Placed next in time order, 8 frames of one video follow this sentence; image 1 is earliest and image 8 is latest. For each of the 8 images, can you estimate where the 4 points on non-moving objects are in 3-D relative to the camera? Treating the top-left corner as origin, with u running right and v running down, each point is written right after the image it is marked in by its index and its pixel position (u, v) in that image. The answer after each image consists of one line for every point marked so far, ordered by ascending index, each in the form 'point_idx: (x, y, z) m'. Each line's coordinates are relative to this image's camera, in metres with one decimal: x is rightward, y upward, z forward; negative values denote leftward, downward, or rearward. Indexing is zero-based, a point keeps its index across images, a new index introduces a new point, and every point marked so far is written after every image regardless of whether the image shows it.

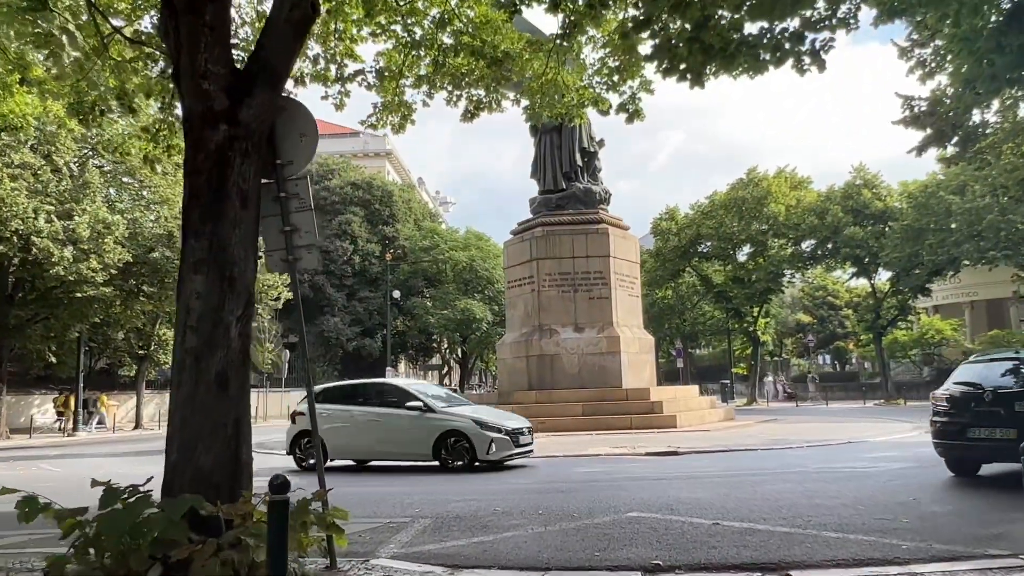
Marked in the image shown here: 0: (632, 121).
0: (+1.6, +2.2, +11.3) m
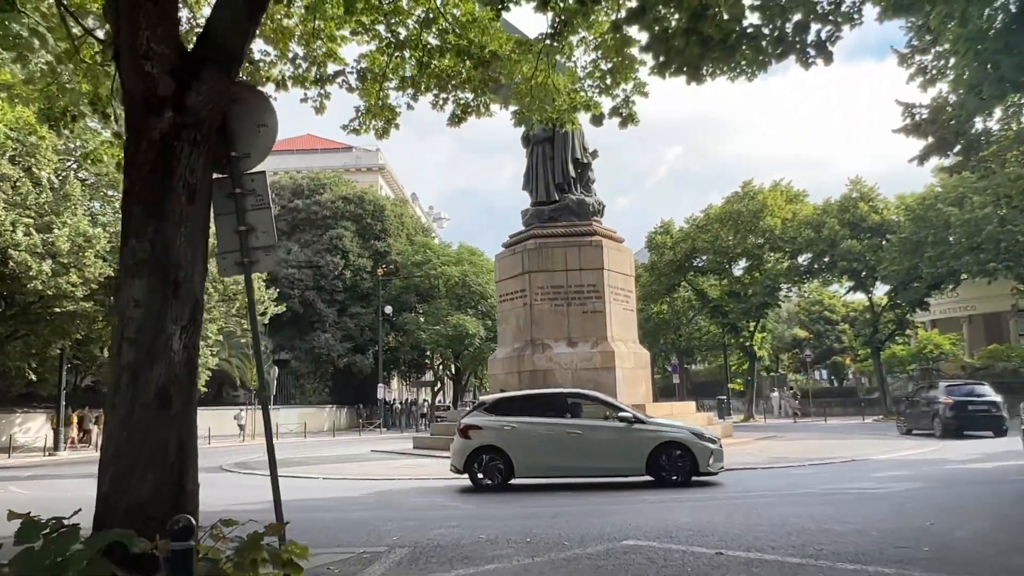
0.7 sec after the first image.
0: (+1.5, +2.1, +10.8) m
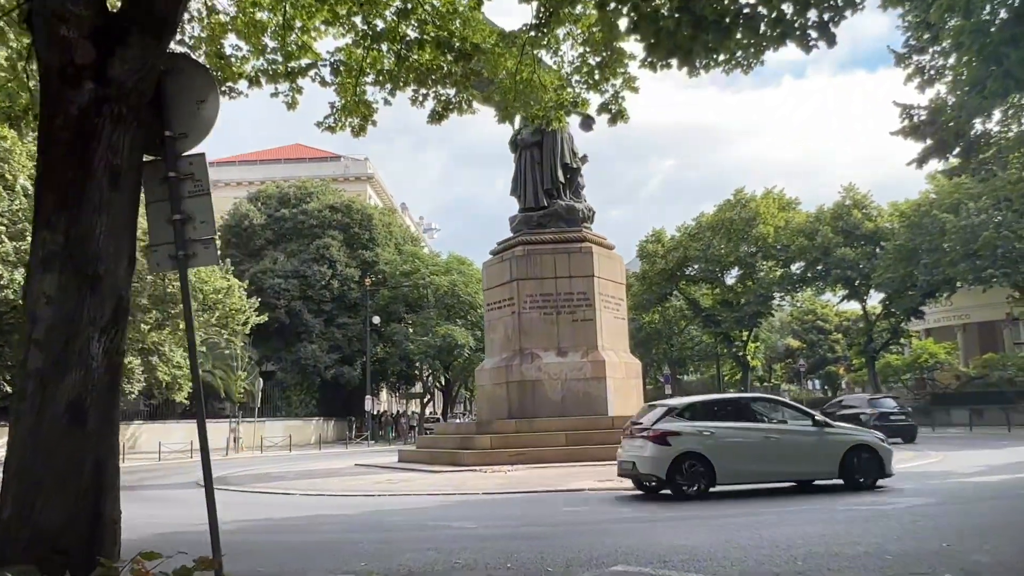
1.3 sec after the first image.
0: (+1.3, +2.0, +10.3) m
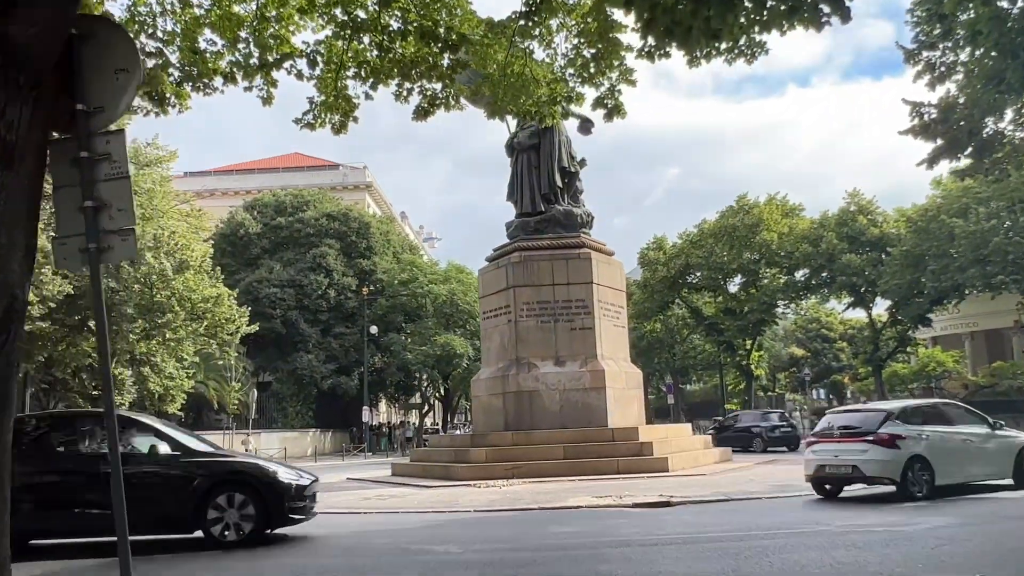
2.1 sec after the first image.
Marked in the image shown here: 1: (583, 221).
0: (+1.2, +2.0, +9.7) m
1: (+1.6, +1.5, +19.2) m
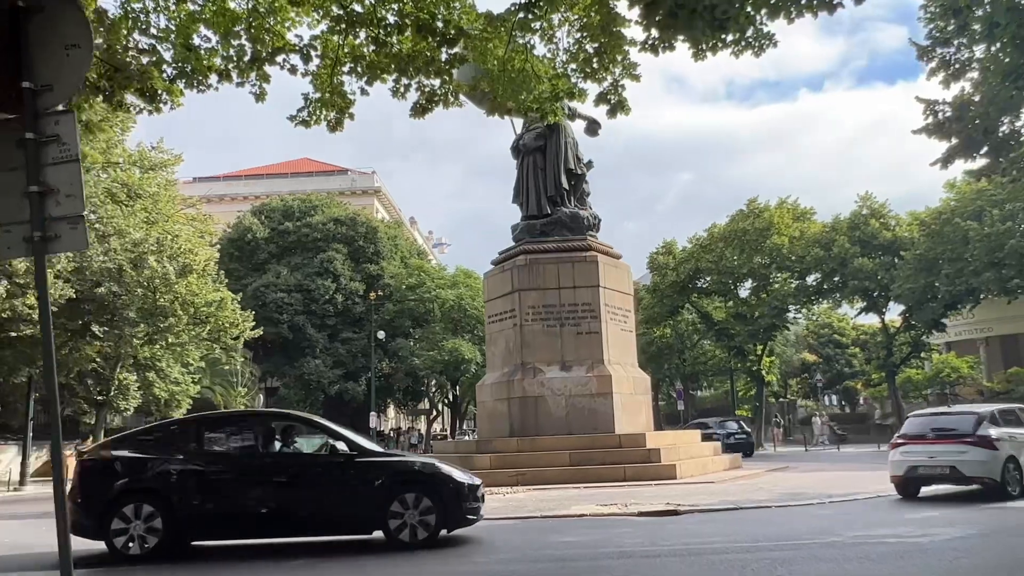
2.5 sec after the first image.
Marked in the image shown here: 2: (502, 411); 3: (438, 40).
0: (+1.2, +1.9, +9.4) m
1: (+1.7, +1.5, +18.9) m
2: (-0.2, -2.6, +17.6) m
3: (-0.8, +2.6, +8.9) m
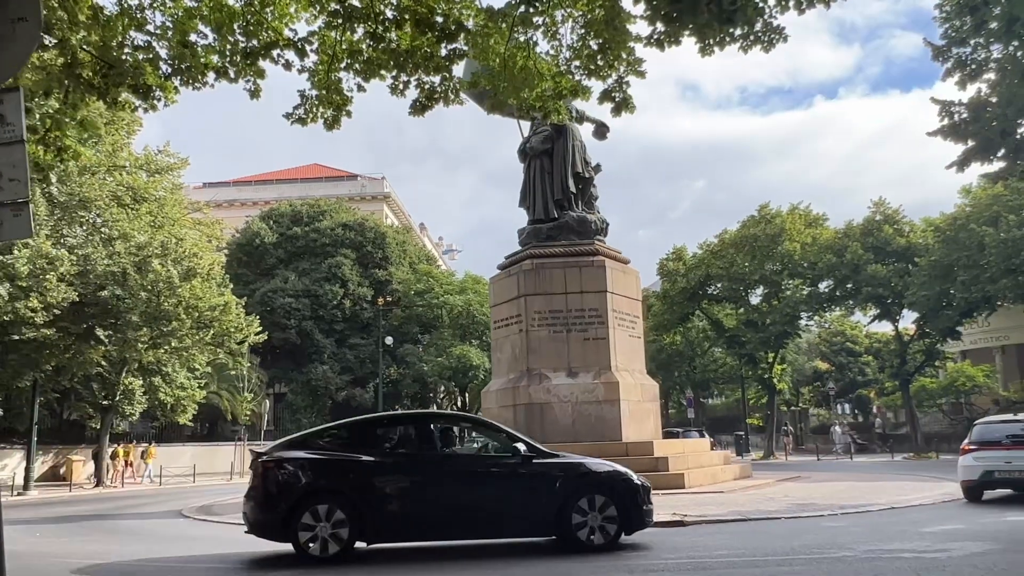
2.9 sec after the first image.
0: (+1.2, +1.9, +9.2) m
1: (+1.9, +1.3, +18.6) m
2: (-0.1, -2.7, +17.3) m
3: (-0.8, +2.6, +8.7) m
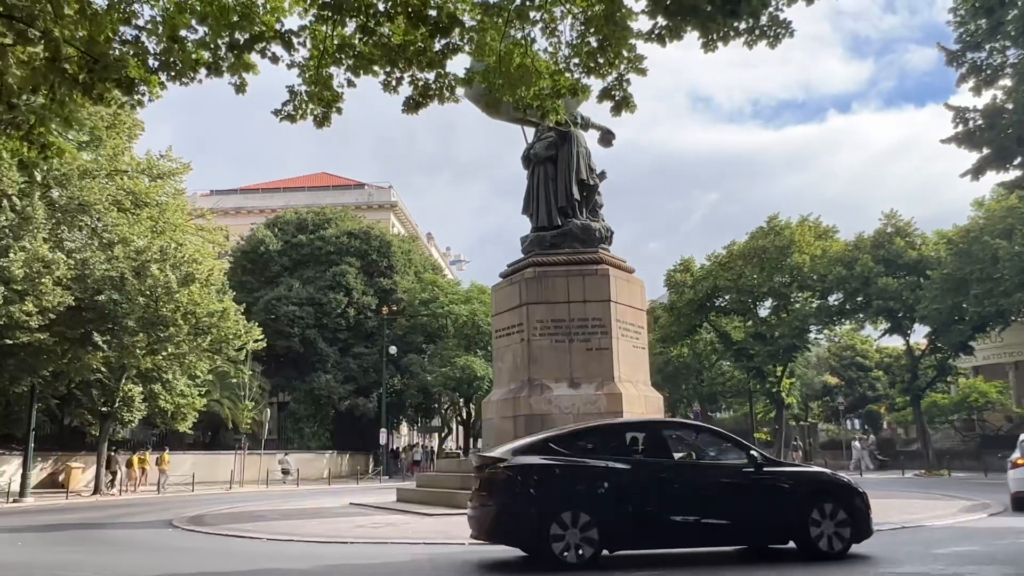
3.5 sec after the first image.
0: (+1.1, +1.8, +8.8) m
1: (+1.9, +1.1, +18.2) m
2: (-0.1, -2.8, +16.9) m
3: (-0.8, +2.6, +8.4) m
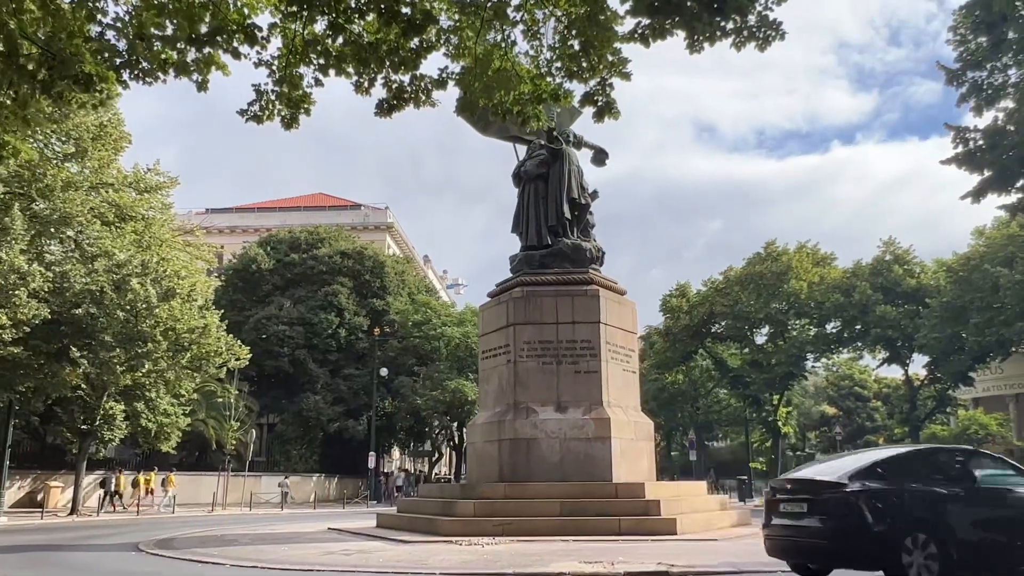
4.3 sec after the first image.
0: (+0.9, +1.7, +8.4) m
1: (+1.7, +0.7, +17.8) m
2: (-0.4, -3.2, +16.3) m
3: (-1.0, +2.5, +8.0) m
